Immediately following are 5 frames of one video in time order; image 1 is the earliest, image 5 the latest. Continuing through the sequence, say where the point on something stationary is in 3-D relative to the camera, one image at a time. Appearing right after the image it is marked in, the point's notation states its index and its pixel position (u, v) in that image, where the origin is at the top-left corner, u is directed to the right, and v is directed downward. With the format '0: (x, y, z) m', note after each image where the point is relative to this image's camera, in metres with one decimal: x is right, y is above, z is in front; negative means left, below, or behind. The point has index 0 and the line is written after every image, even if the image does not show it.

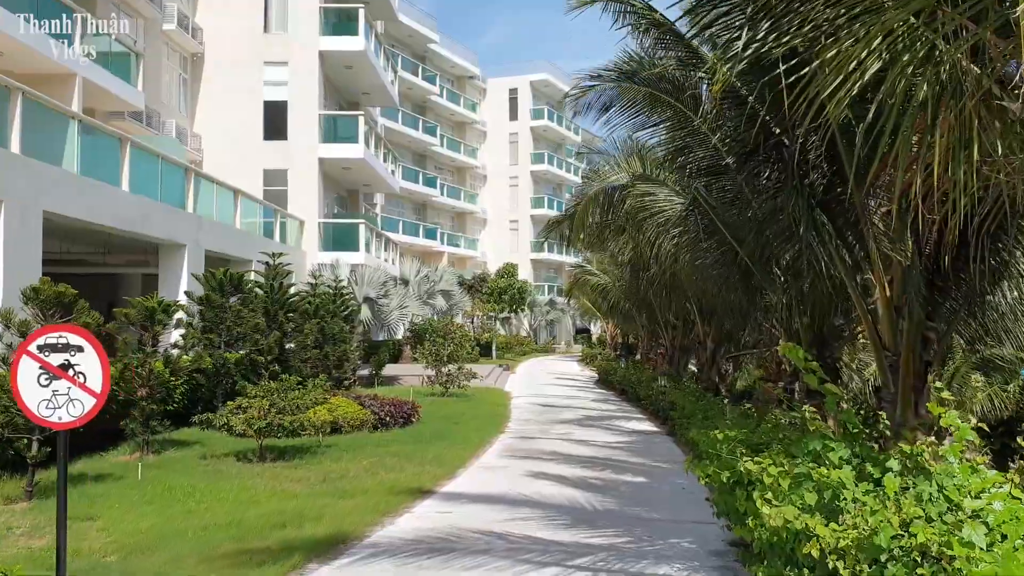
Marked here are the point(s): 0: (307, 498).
0: (-1.7, -1.7, +8.3) m
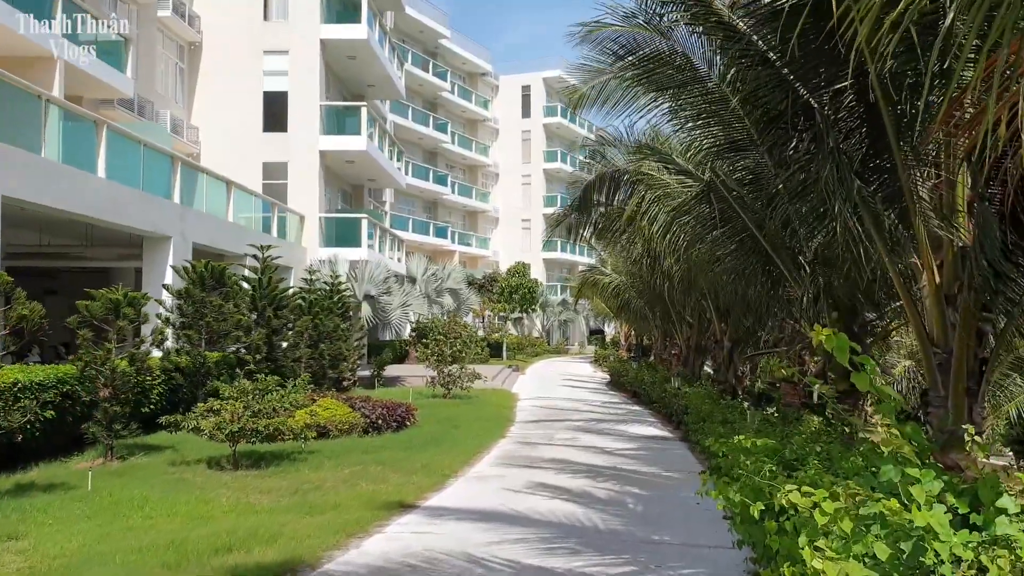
0: (-1.7, -1.6, +7.3) m
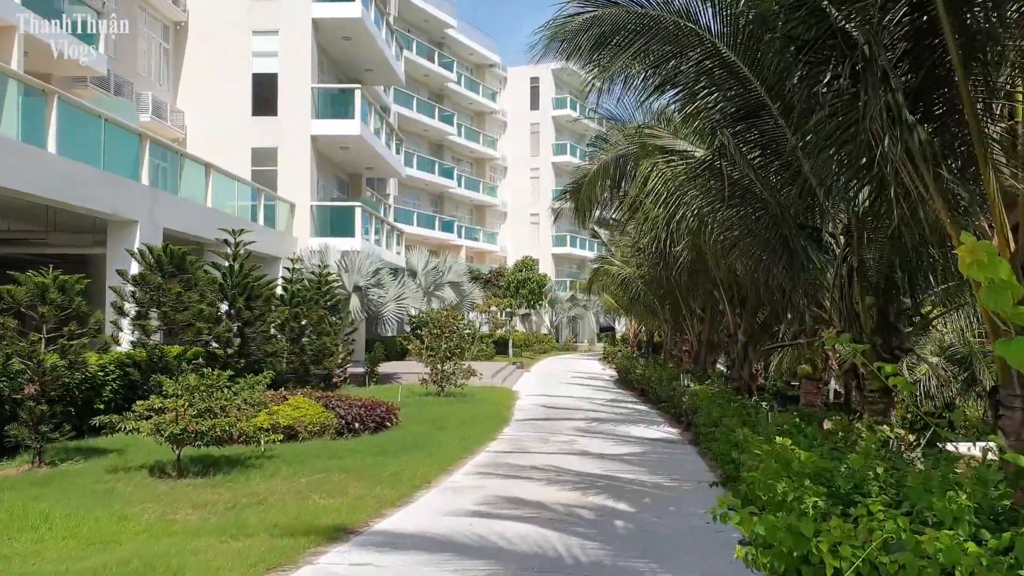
0: (-1.9, -1.5, +6.0) m
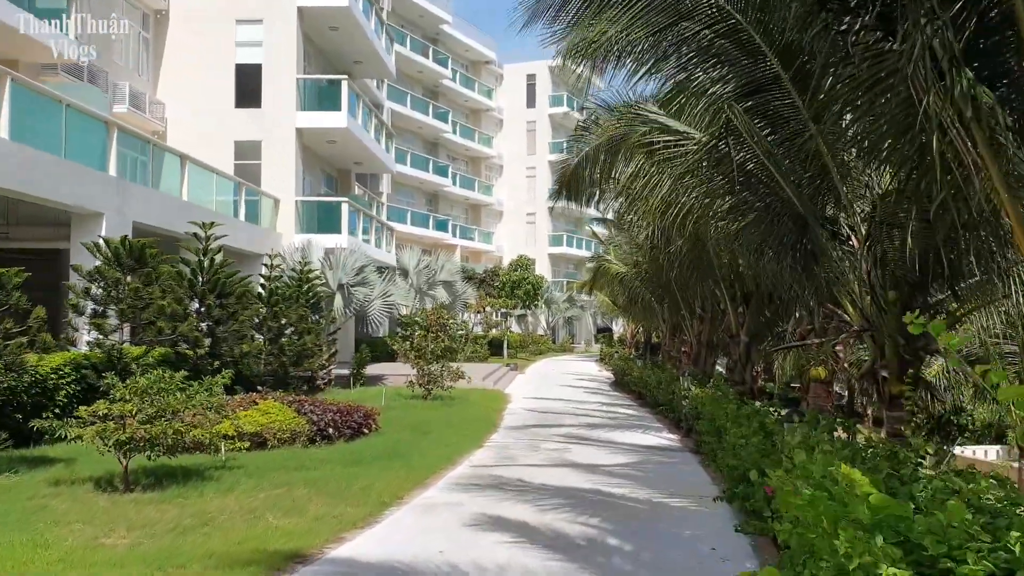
0: (-2.1, -1.4, +5.2) m
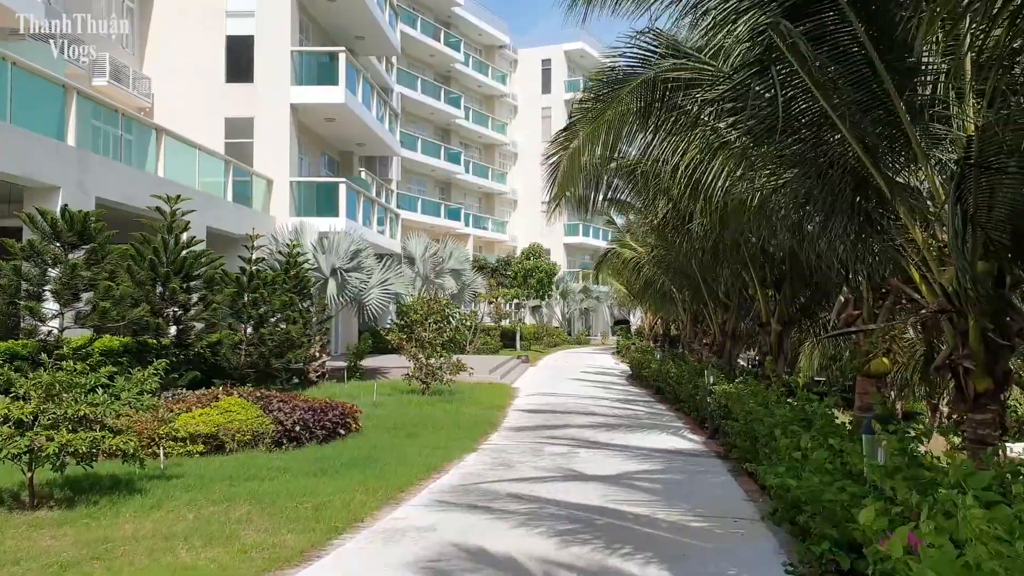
0: (-2.2, -1.3, +3.7) m
